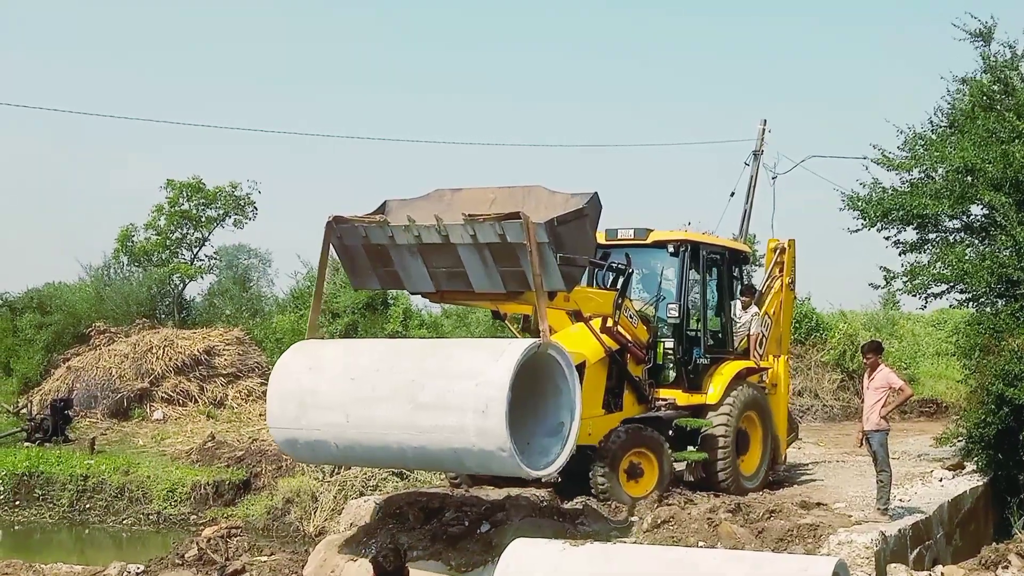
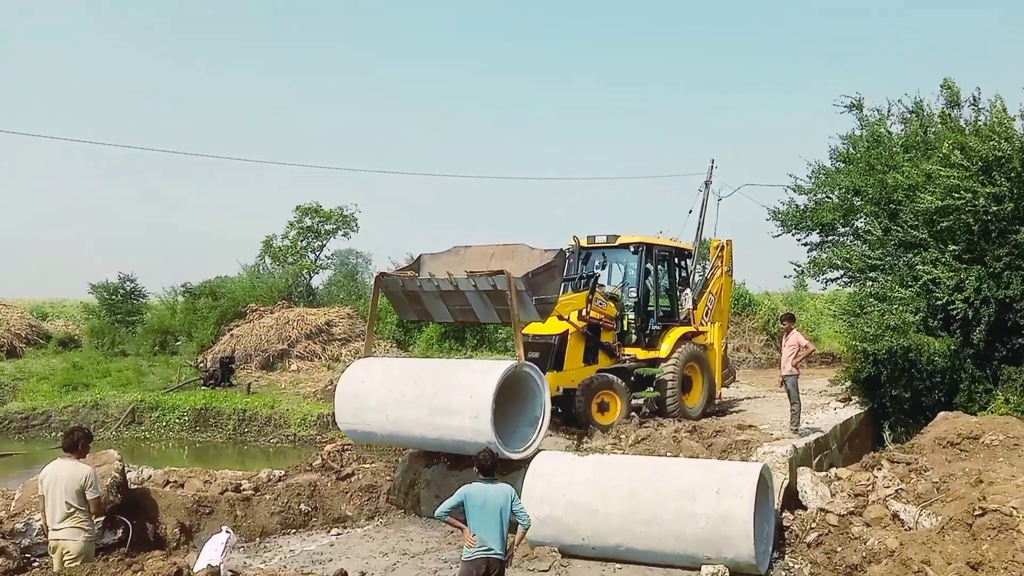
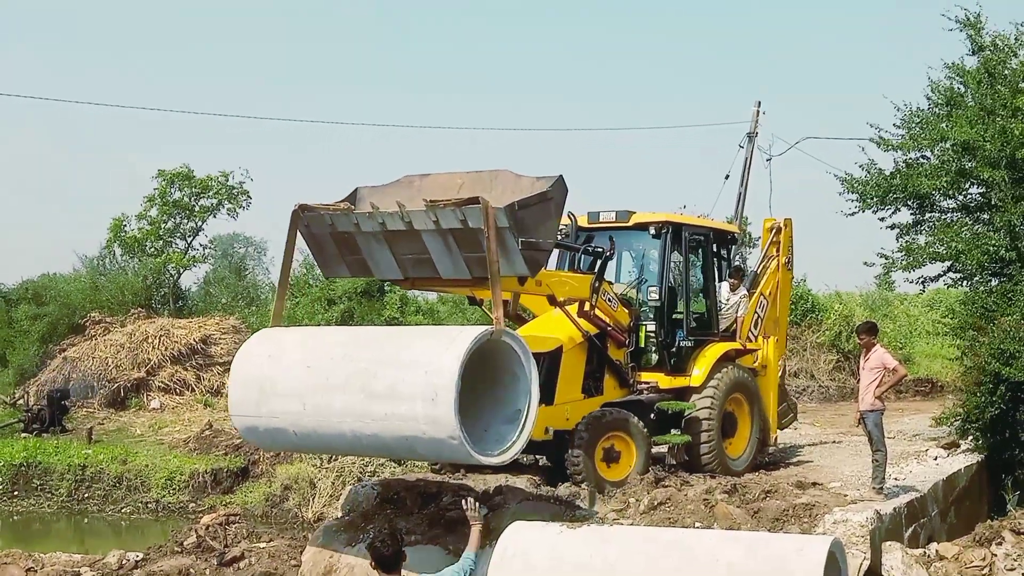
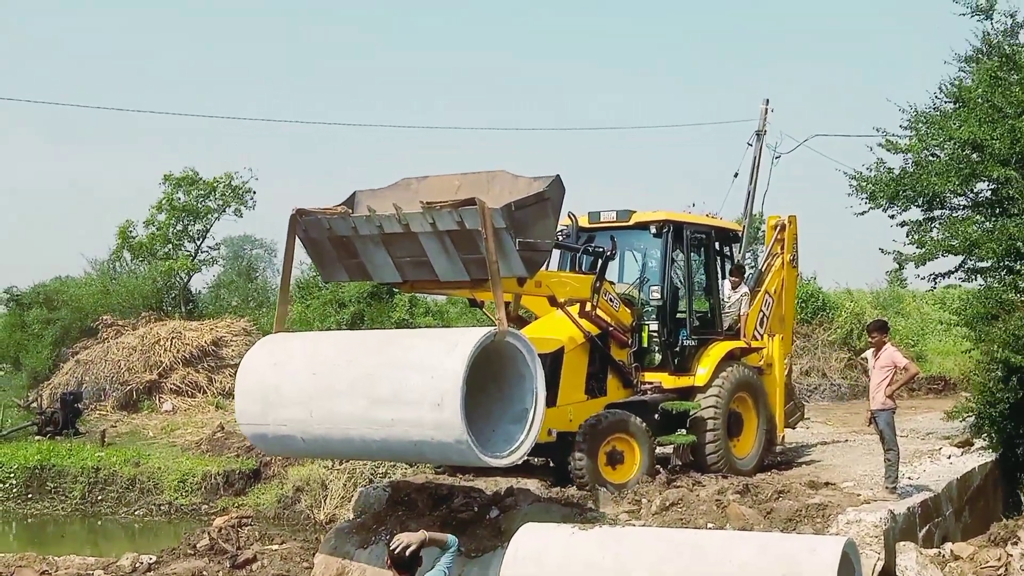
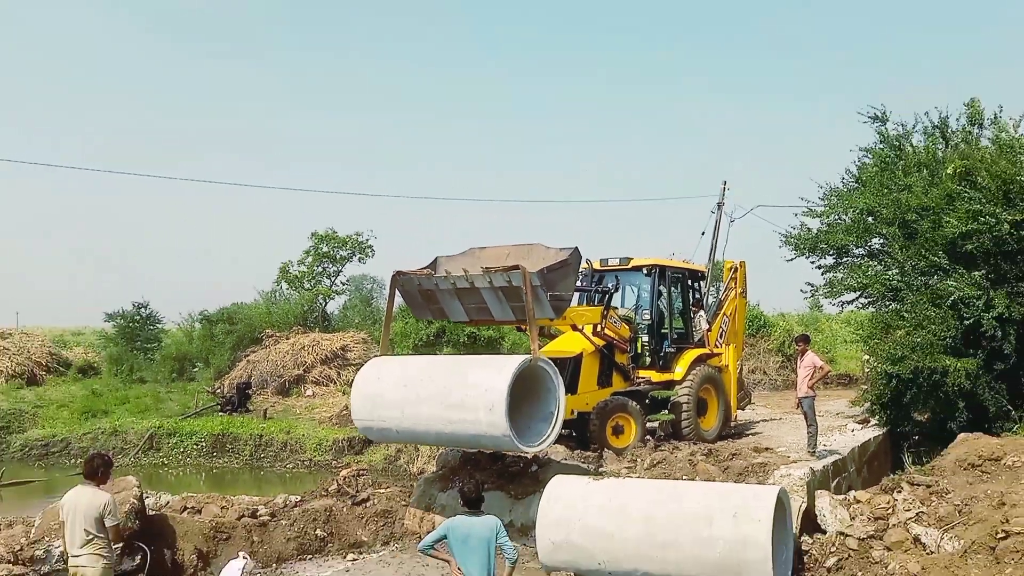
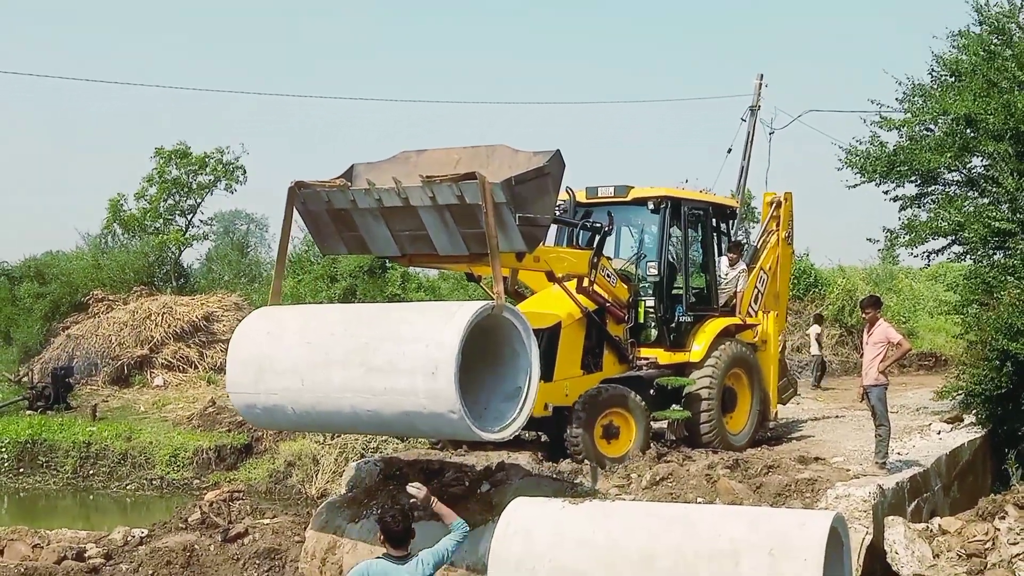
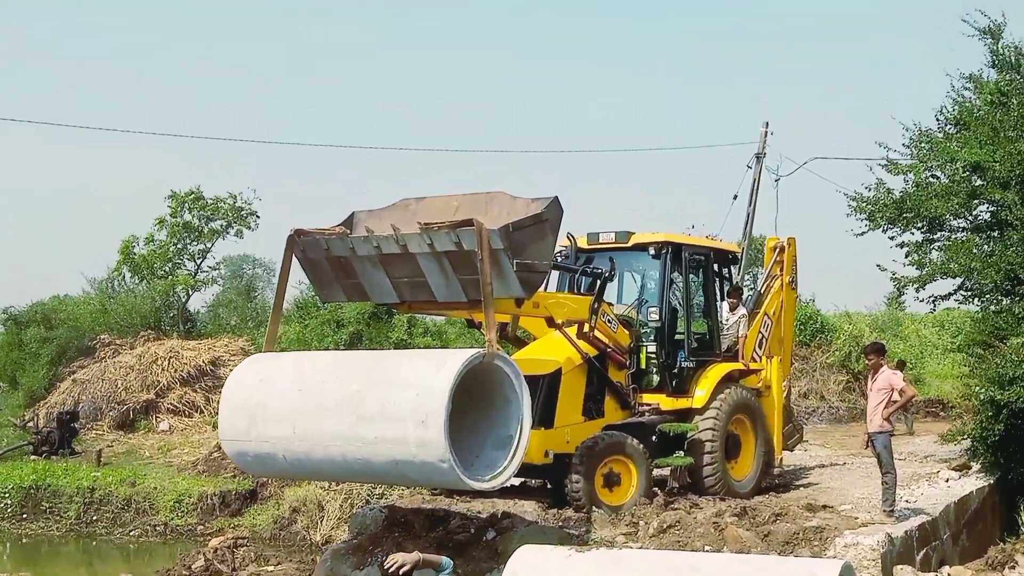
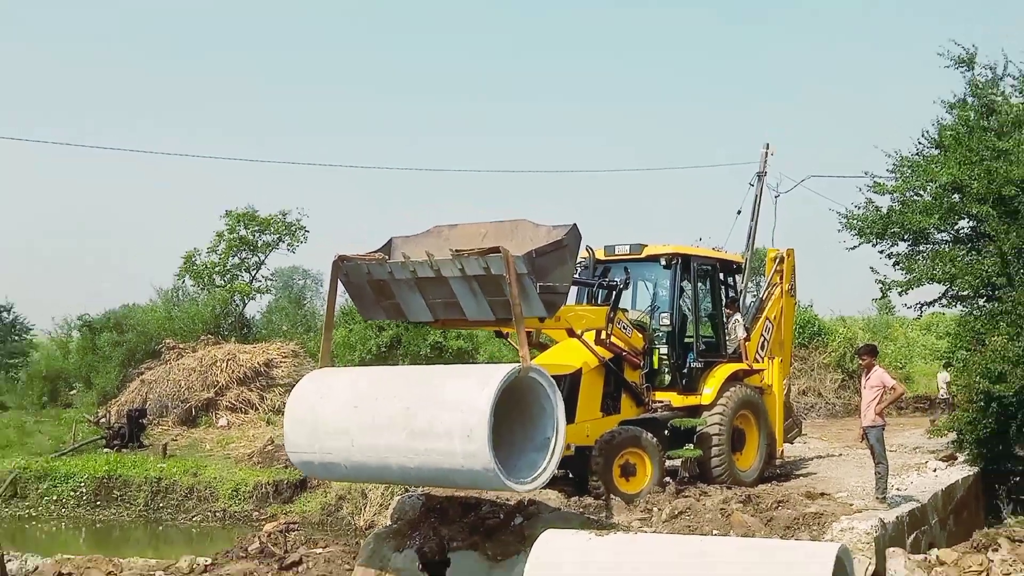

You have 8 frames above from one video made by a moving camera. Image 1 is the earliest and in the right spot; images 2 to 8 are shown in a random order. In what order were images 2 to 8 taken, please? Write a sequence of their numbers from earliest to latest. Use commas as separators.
3, 6, 4, 7, 8, 5, 2
